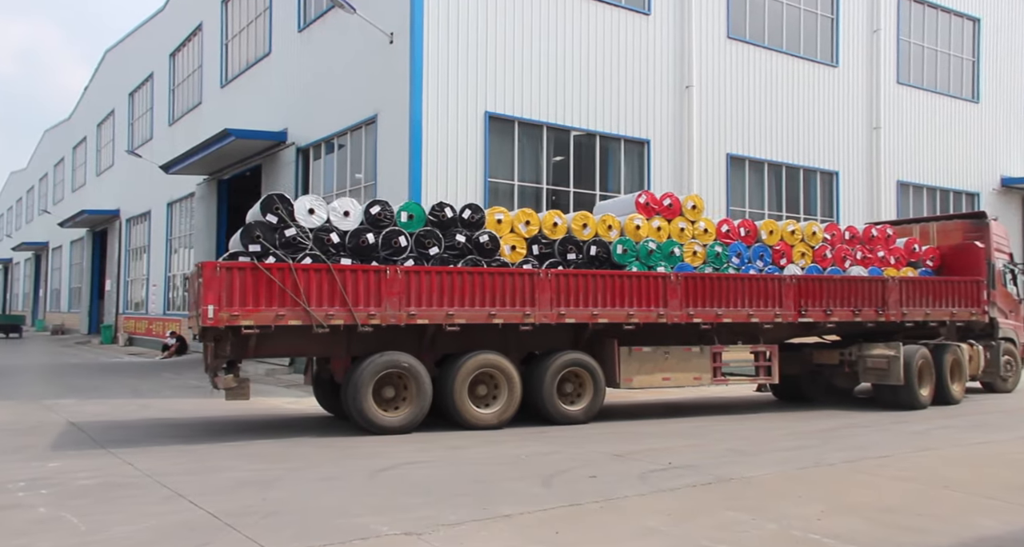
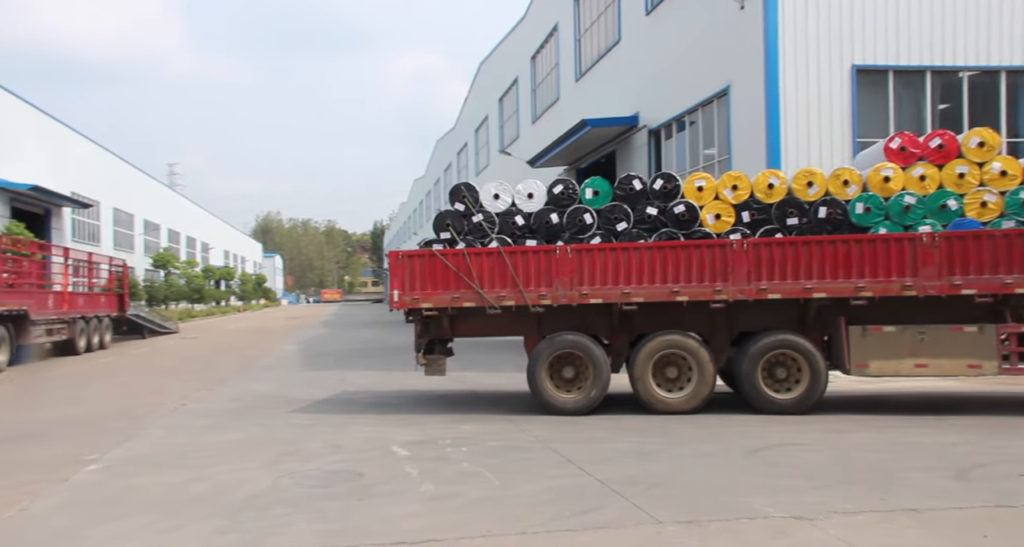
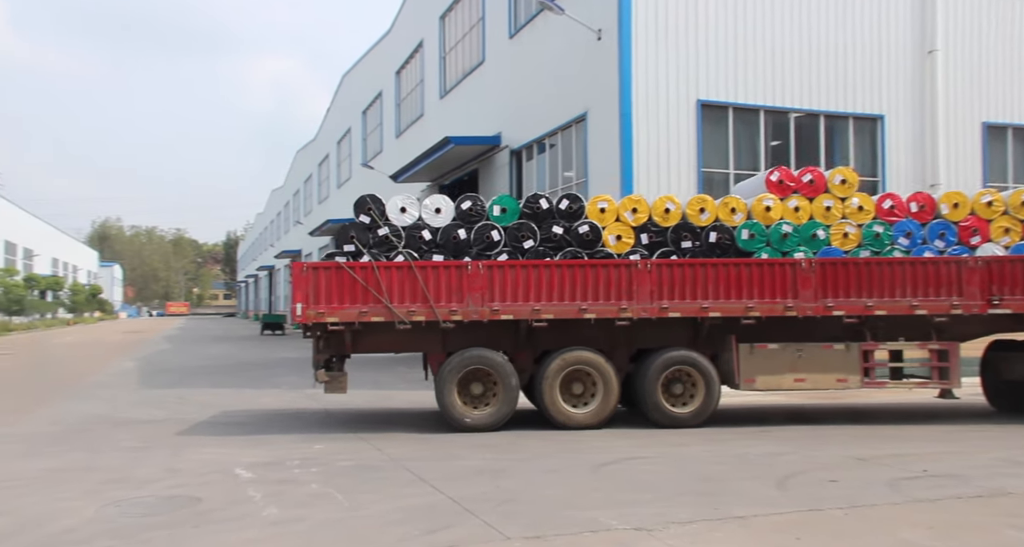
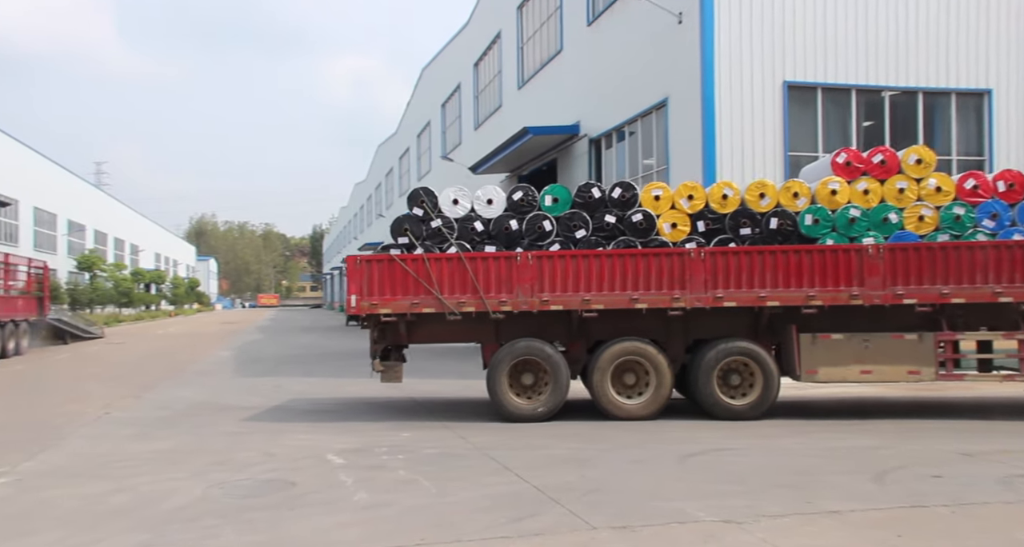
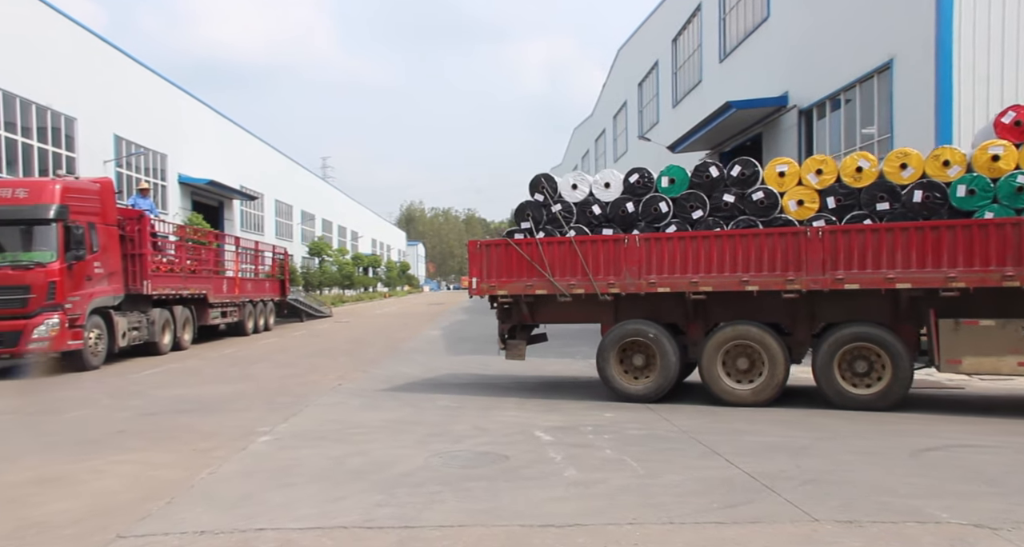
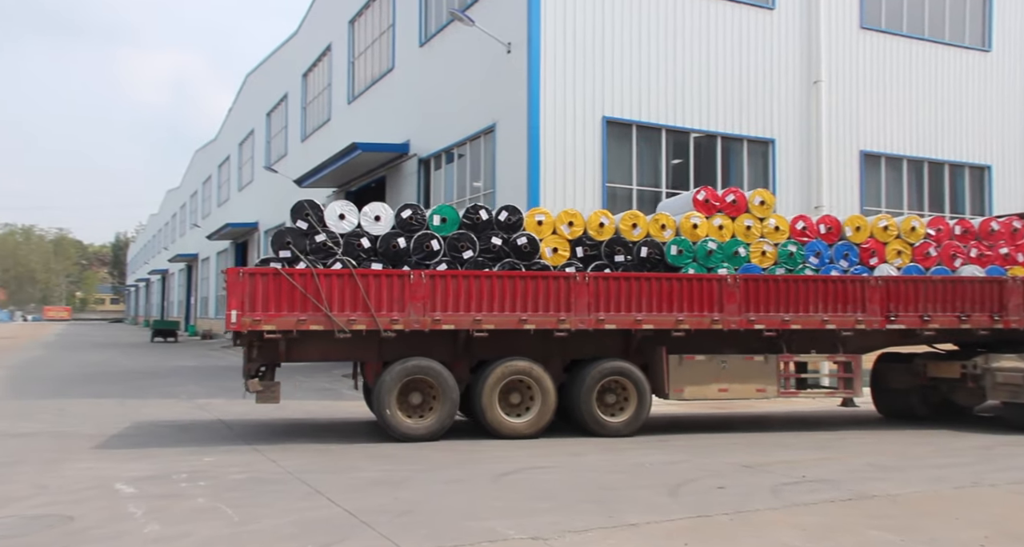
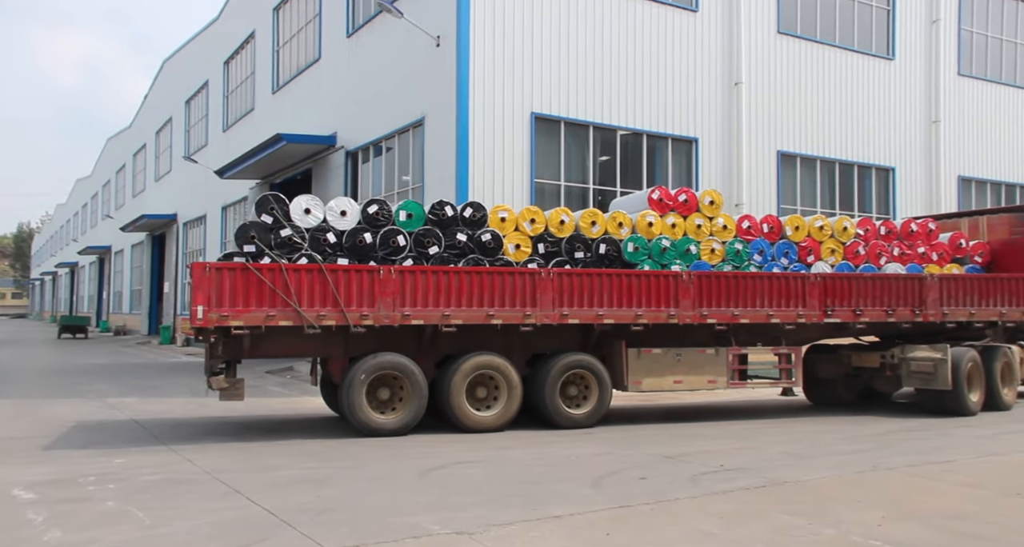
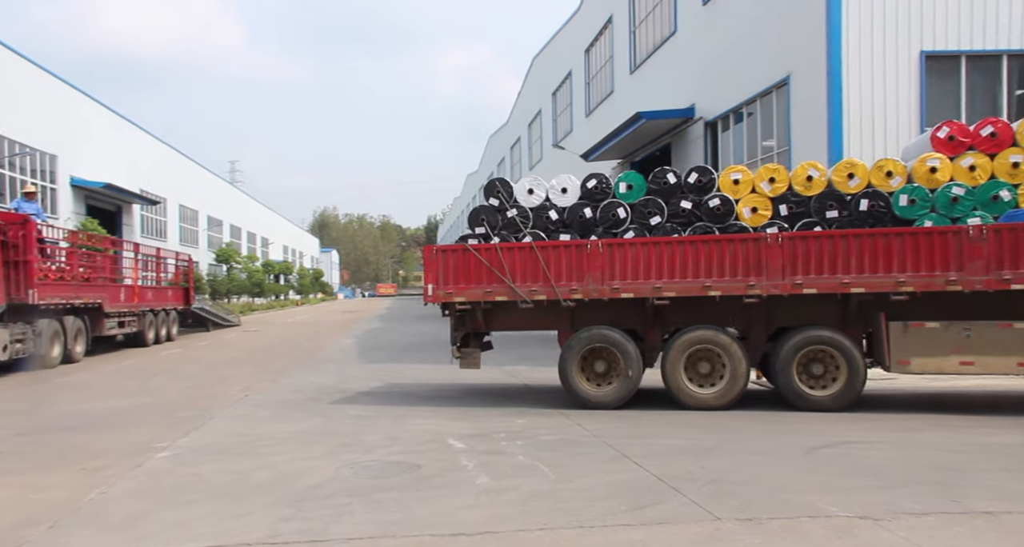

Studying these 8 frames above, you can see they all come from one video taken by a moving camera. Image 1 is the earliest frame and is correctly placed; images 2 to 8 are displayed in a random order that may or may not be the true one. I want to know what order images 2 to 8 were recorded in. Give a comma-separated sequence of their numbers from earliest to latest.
7, 6, 3, 4, 2, 8, 5
